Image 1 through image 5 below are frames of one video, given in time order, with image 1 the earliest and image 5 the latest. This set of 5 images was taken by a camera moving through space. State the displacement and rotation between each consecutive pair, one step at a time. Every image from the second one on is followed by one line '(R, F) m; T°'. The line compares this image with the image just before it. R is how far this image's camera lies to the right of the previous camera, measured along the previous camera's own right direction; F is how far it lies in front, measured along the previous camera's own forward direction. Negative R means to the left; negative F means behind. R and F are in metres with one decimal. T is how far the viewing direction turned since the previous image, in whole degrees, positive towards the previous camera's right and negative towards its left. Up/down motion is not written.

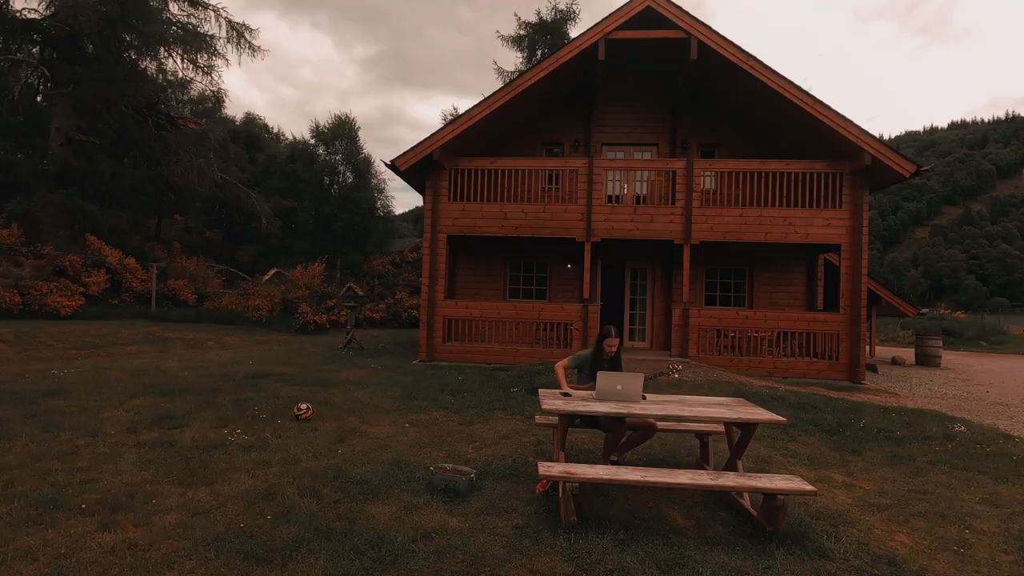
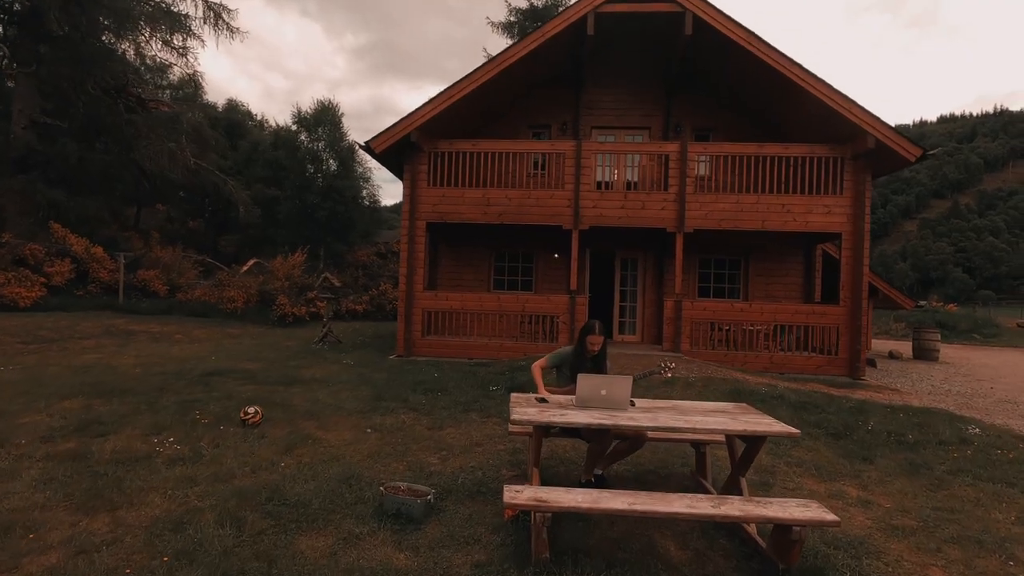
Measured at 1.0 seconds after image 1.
(+0.2, +0.7) m; +1°
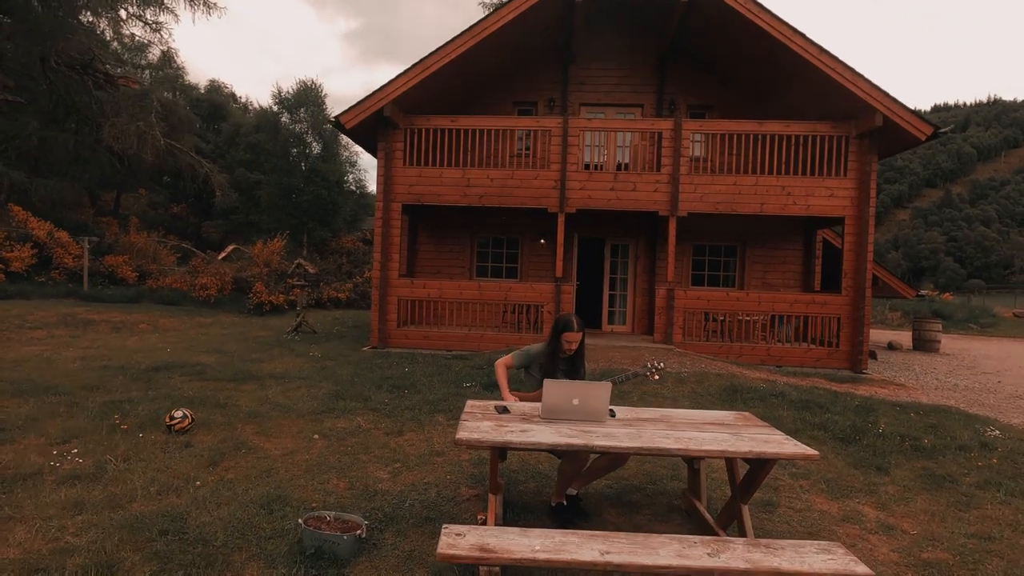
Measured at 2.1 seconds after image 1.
(+0.3, +0.8) m; +1°
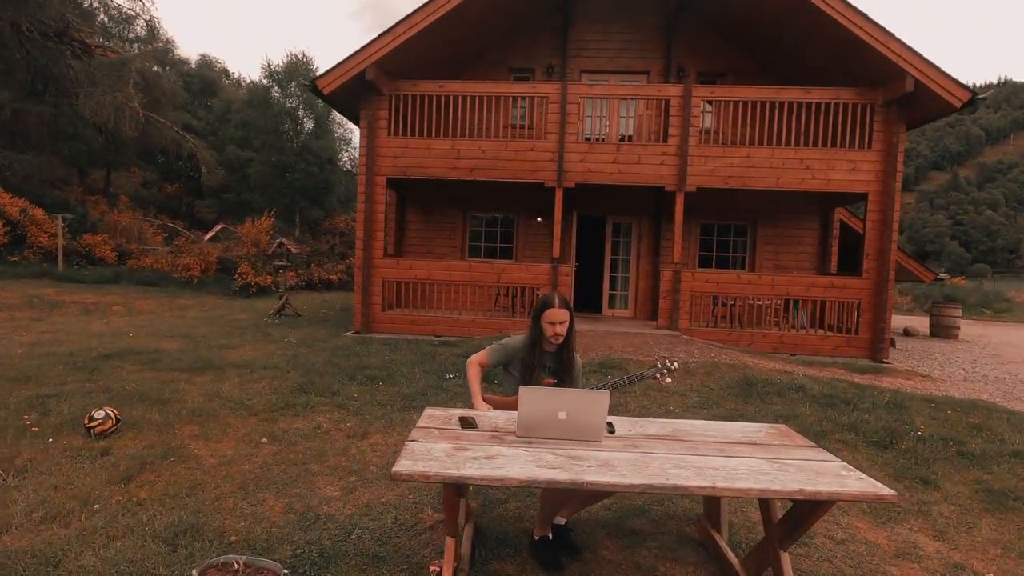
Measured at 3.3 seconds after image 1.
(+0.2, +0.8) m; 0°
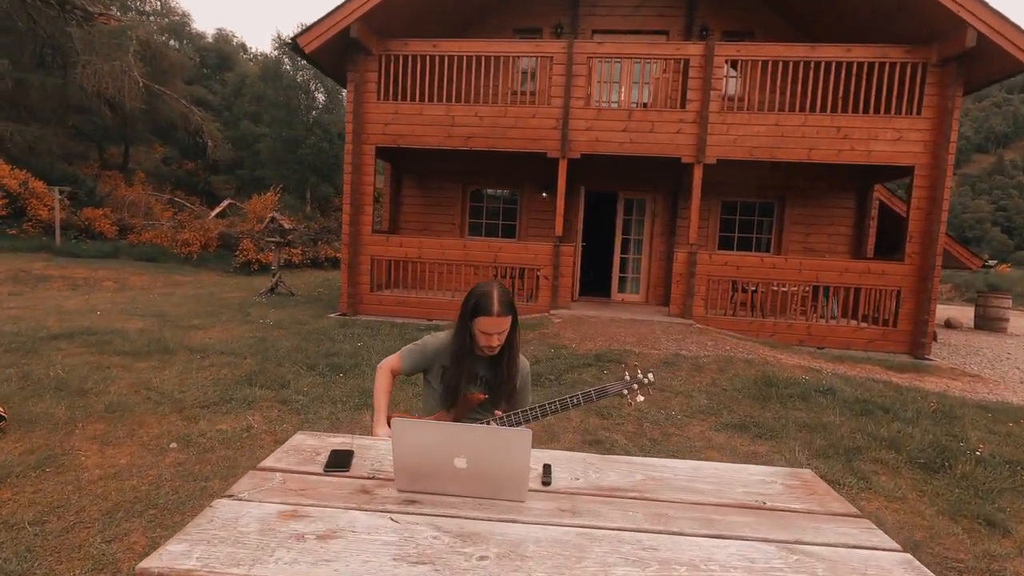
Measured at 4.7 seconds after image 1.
(+0.4, +0.9) m; -2°
